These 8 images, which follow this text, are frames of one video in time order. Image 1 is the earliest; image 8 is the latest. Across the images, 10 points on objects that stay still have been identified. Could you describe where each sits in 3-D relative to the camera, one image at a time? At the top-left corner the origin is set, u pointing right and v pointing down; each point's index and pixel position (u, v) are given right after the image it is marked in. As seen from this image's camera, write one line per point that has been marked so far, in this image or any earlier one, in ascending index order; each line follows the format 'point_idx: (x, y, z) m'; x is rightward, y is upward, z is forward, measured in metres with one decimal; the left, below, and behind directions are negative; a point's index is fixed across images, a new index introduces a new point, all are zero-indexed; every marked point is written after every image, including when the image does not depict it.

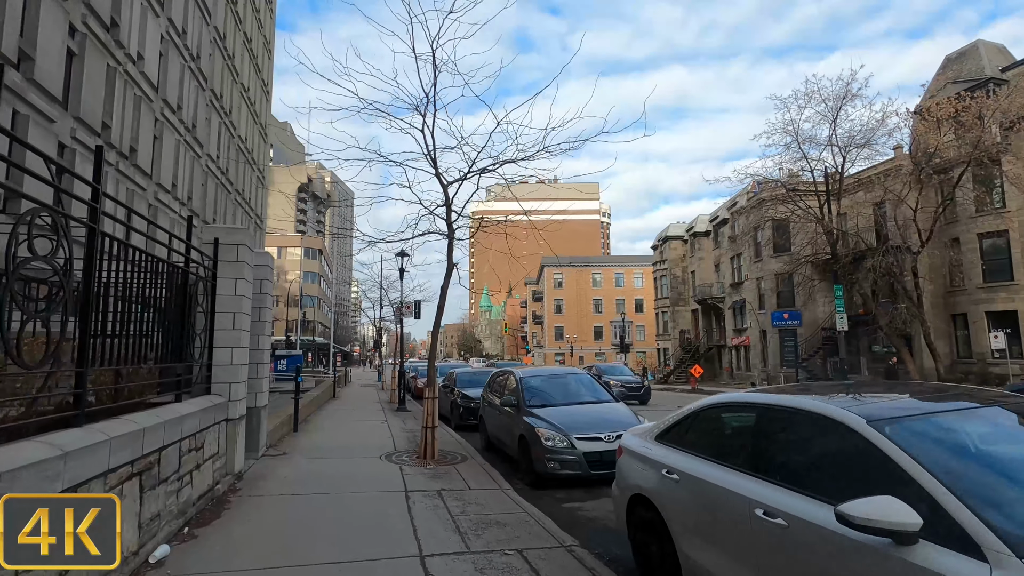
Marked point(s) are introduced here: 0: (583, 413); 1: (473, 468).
0: (+1.0, -1.8, +7.6) m
1: (-0.6, -2.7, +7.9) m
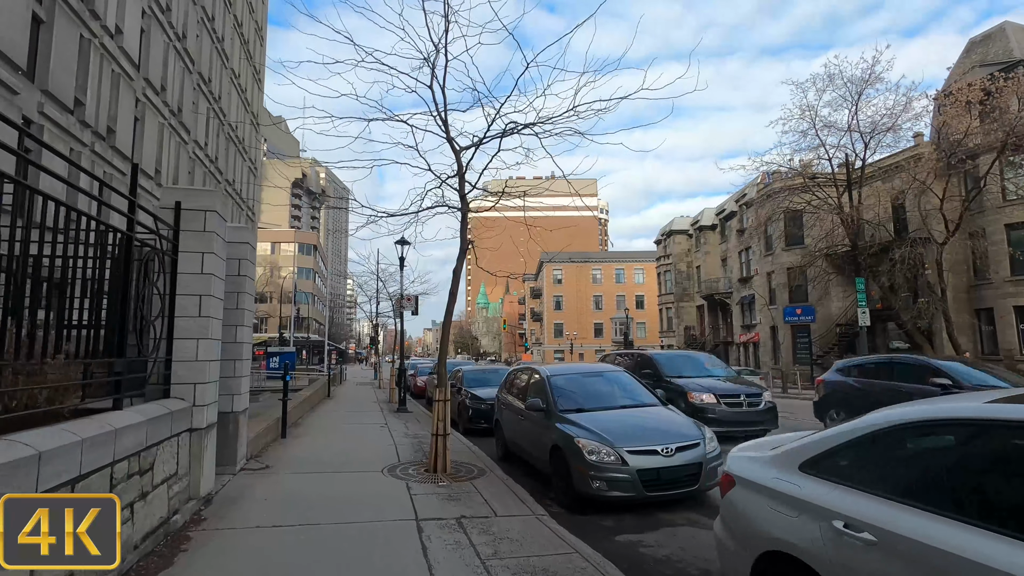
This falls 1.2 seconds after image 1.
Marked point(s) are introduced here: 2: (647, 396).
0: (+1.4, -1.6, +6.3) m
1: (-0.2, -2.5, +6.6) m
2: (+1.9, -1.5, +7.4) m
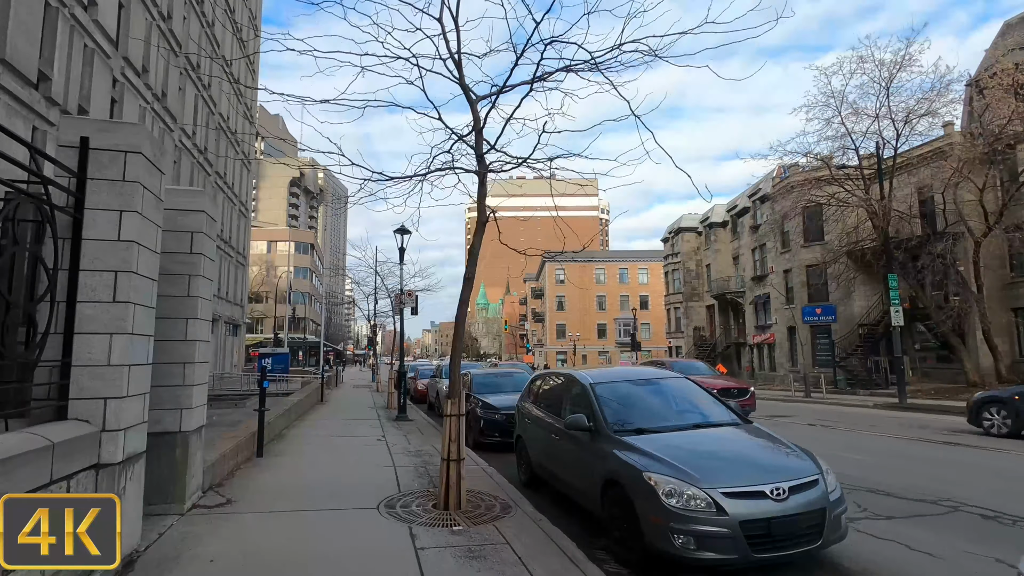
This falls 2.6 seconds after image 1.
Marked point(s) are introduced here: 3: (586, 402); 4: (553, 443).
0: (+1.7, -1.4, +4.7) m
1: (+0.1, -2.3, +5.0) m
2: (+2.3, -1.3, +5.8) m
3: (+0.8, -1.2, +5.7) m
4: (+0.5, -1.8, +6.0) m
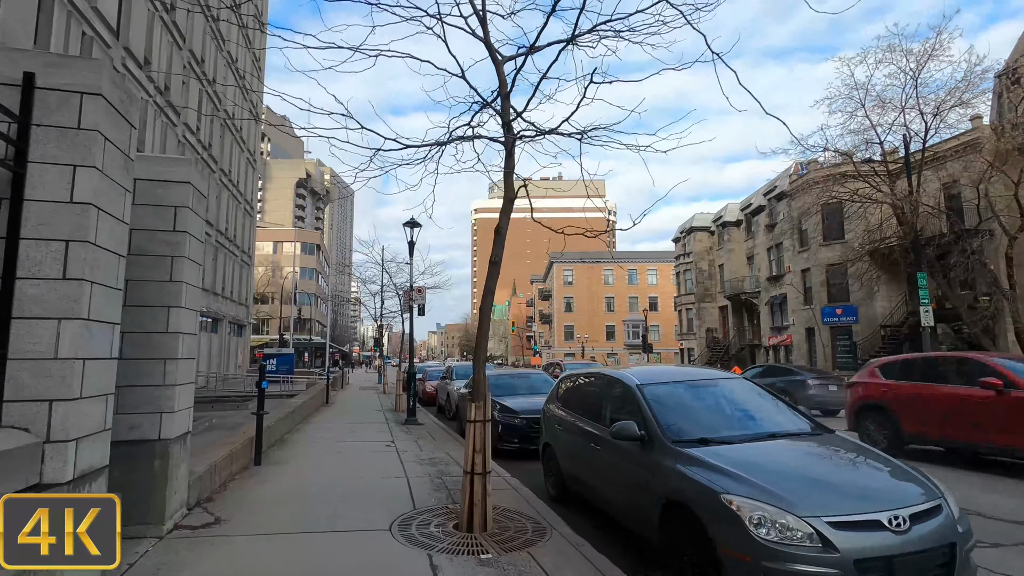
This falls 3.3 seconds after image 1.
0: (+2.0, -1.2, +3.9) m
1: (+0.5, -2.1, +4.2) m
2: (+2.6, -1.2, +4.9) m
3: (+1.1, -1.1, +4.9) m
4: (+0.8, -1.6, +5.2) m
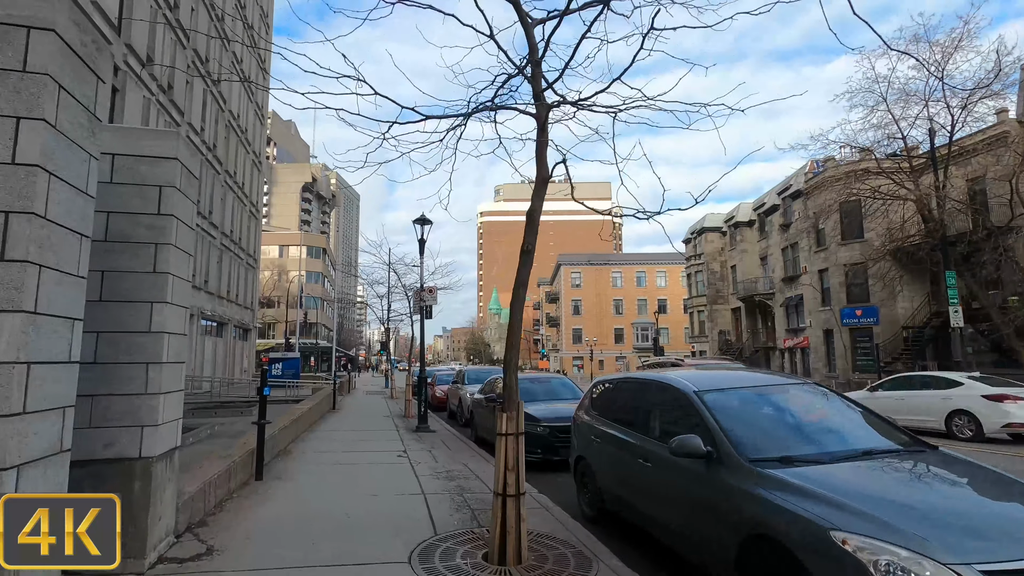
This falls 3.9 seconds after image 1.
0: (+2.3, -1.2, +3.2) m
1: (+0.8, -2.1, +3.5) m
2: (+2.9, -1.1, +4.2) m
3: (+1.4, -1.0, +4.2) m
4: (+1.1, -1.6, +4.5) m
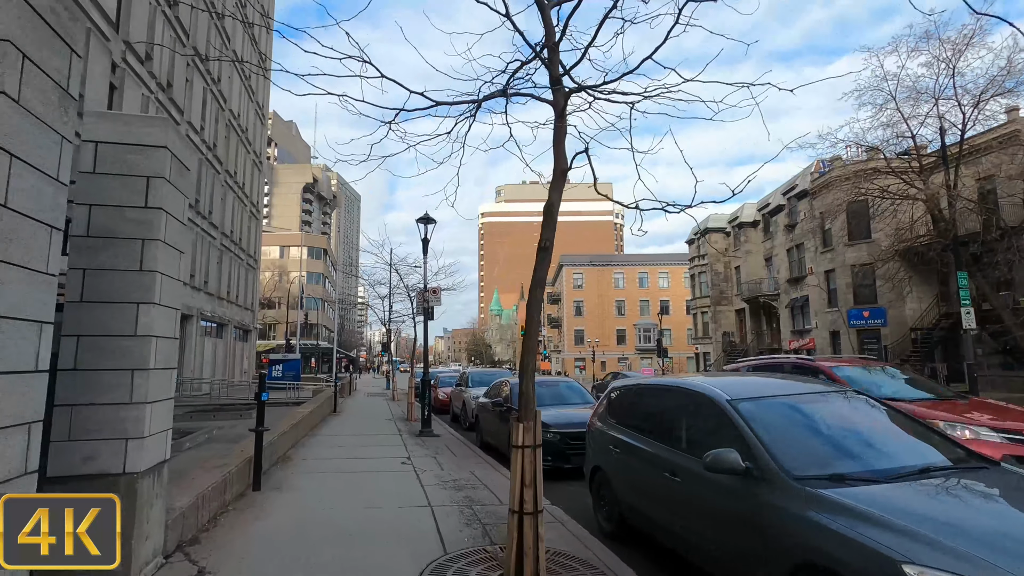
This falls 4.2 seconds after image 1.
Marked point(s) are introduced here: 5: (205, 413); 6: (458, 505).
0: (+2.4, -1.2, +2.8) m
1: (+0.9, -2.1, +3.2) m
2: (+3.0, -1.1, +3.9) m
3: (+1.5, -1.0, +3.9) m
4: (+1.2, -1.6, +4.2) m
5: (-9.1, -3.7, +15.7) m
6: (-0.6, -2.4, +5.8) m
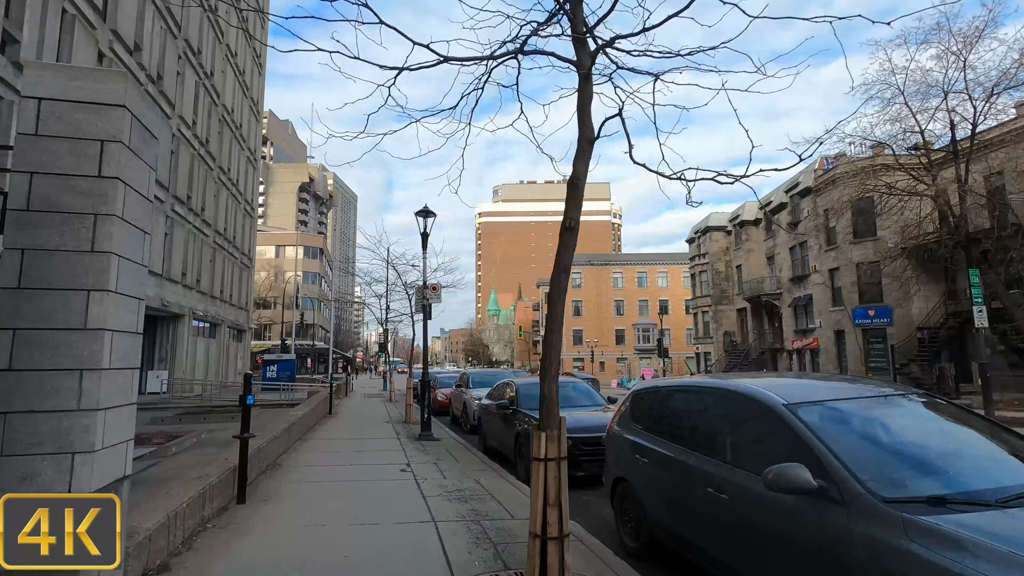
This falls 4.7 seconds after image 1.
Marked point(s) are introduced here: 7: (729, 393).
0: (+2.6, -1.1, +2.3) m
1: (+1.0, -2.0, +2.6) m
2: (+3.1, -1.0, +3.4) m
3: (+1.7, -0.9, +3.3) m
4: (+1.4, -1.5, +3.6) m
5: (-9.0, -3.6, +15.1) m
6: (-0.5, -2.3, +5.2) m
7: (+1.6, -0.8, +3.9) m
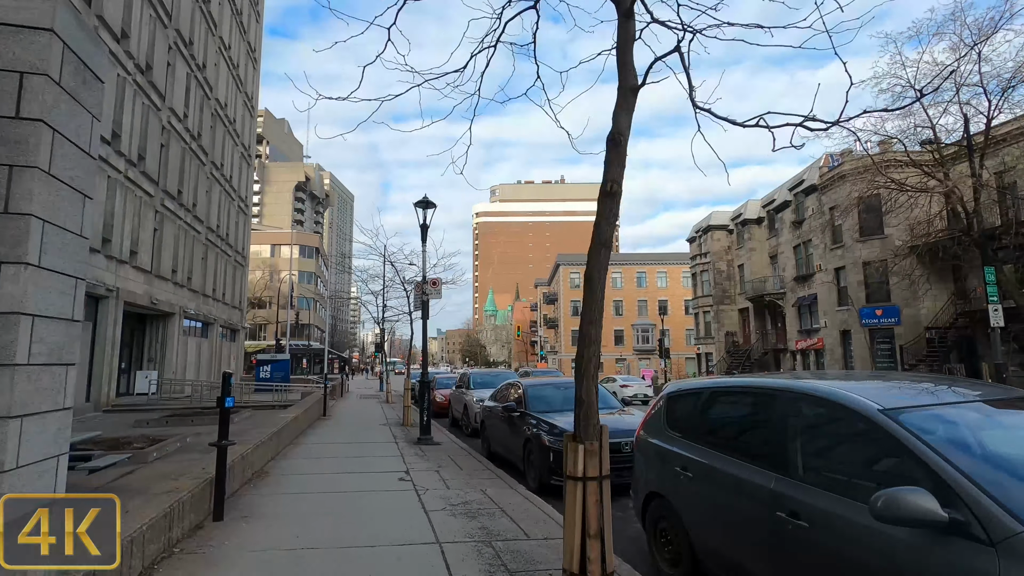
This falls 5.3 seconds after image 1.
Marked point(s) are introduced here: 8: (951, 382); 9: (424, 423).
0: (+2.7, -1.0, +1.6) m
1: (+1.2, -1.9, +2.0) m
2: (+3.3, -0.9, +2.7) m
3: (+1.8, -0.8, +2.7) m
4: (+1.5, -1.4, +2.9) m
5: (-8.9, -3.5, +14.4) m
6: (-0.3, -2.2, +4.5) m
7: (+1.8, -0.7, +3.3) m
8: (+2.7, -0.6, +3.5) m
9: (-1.8, -2.8, +11.0) m
